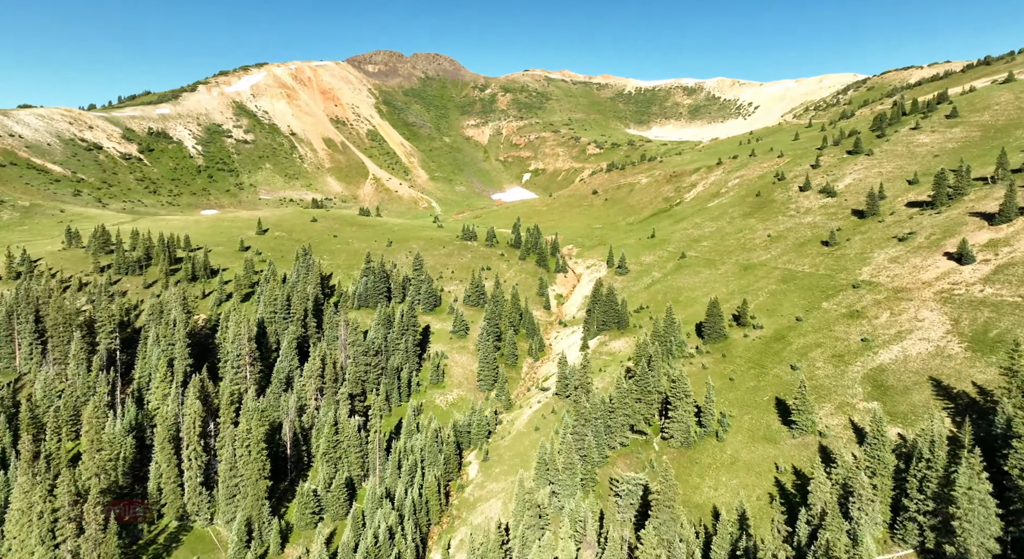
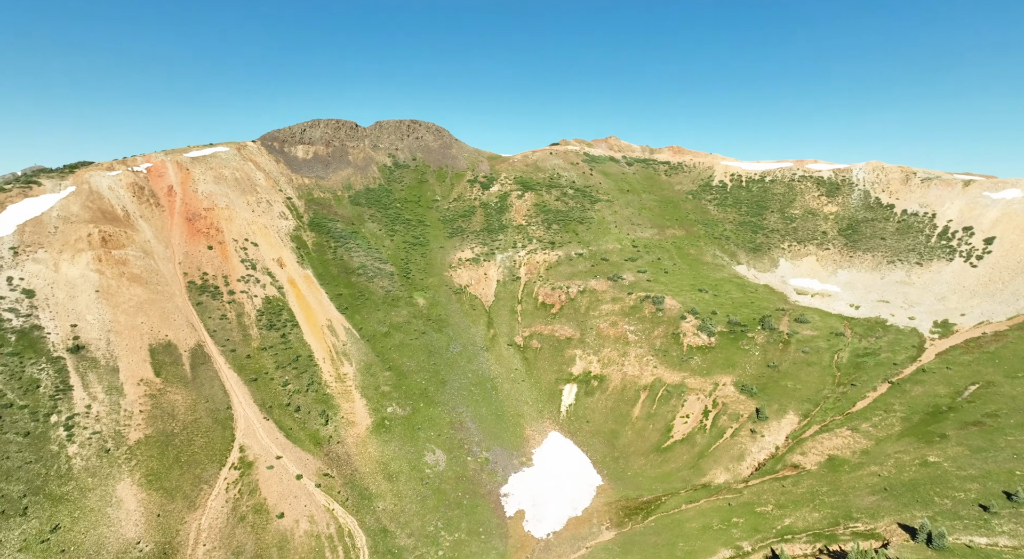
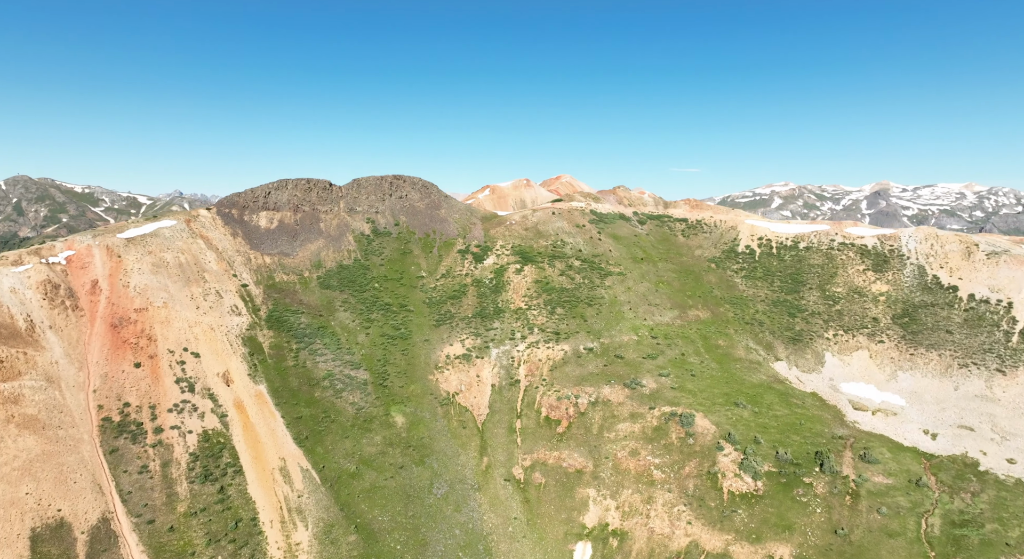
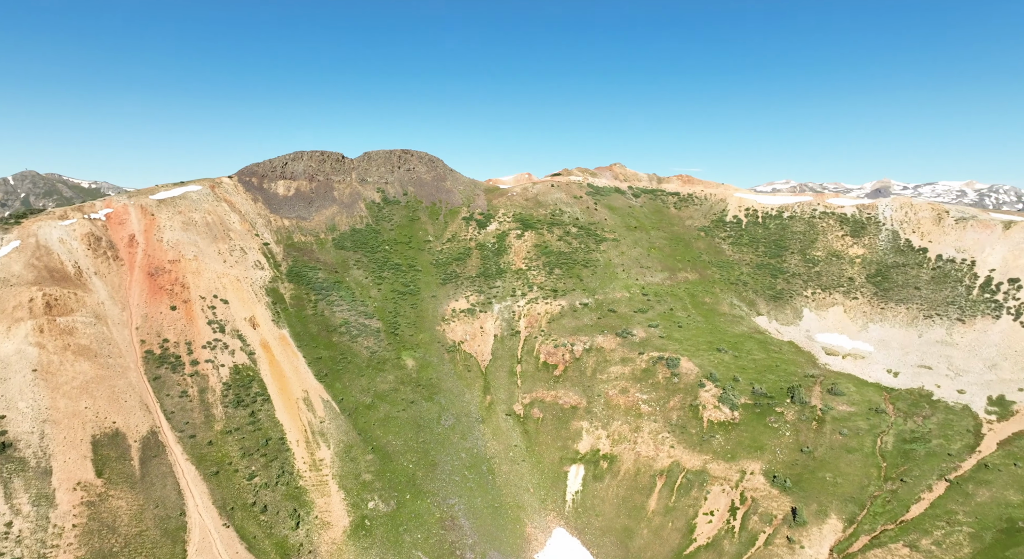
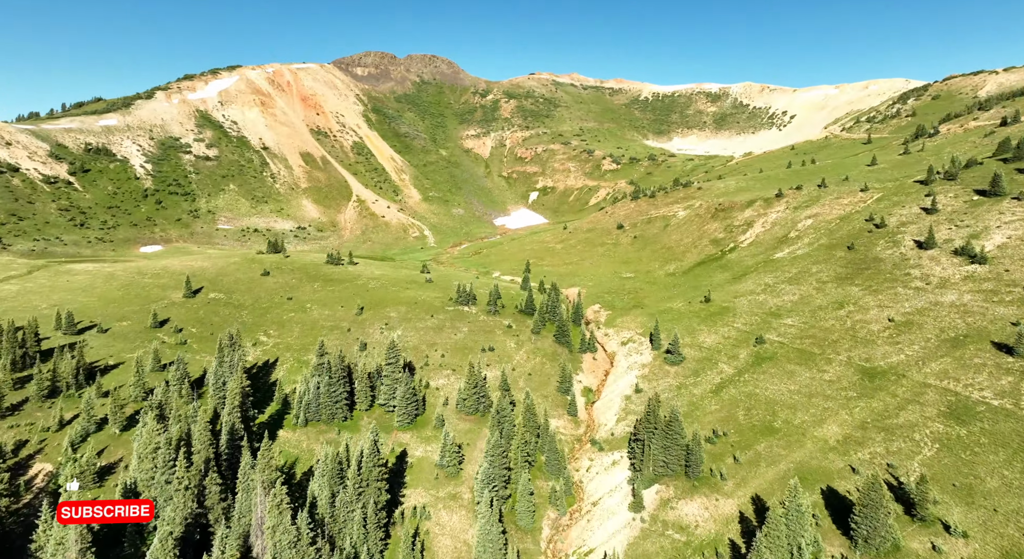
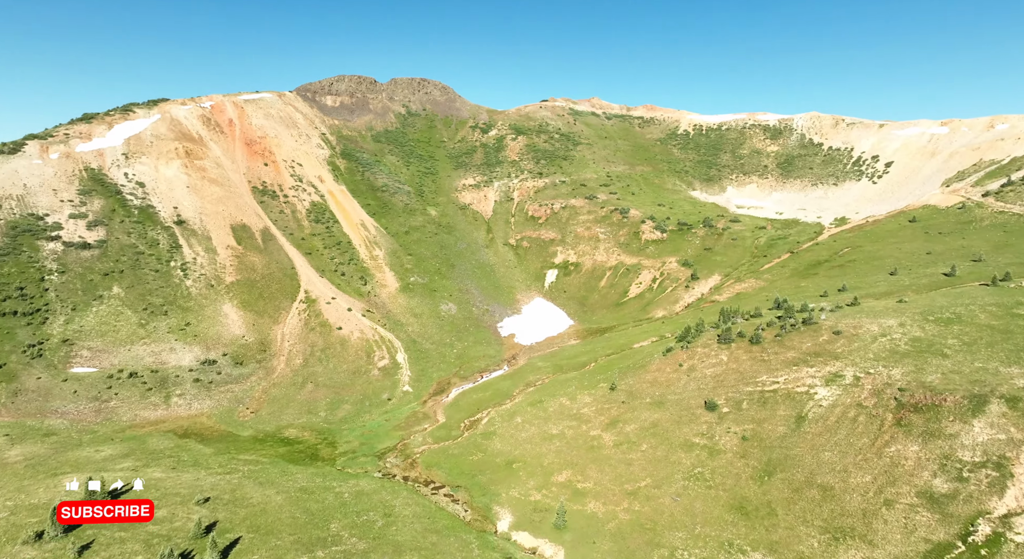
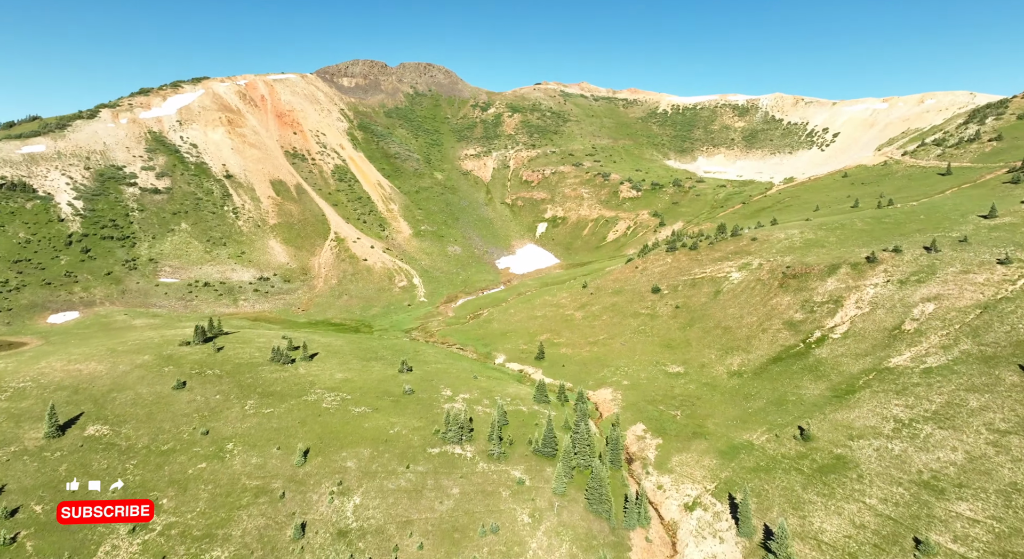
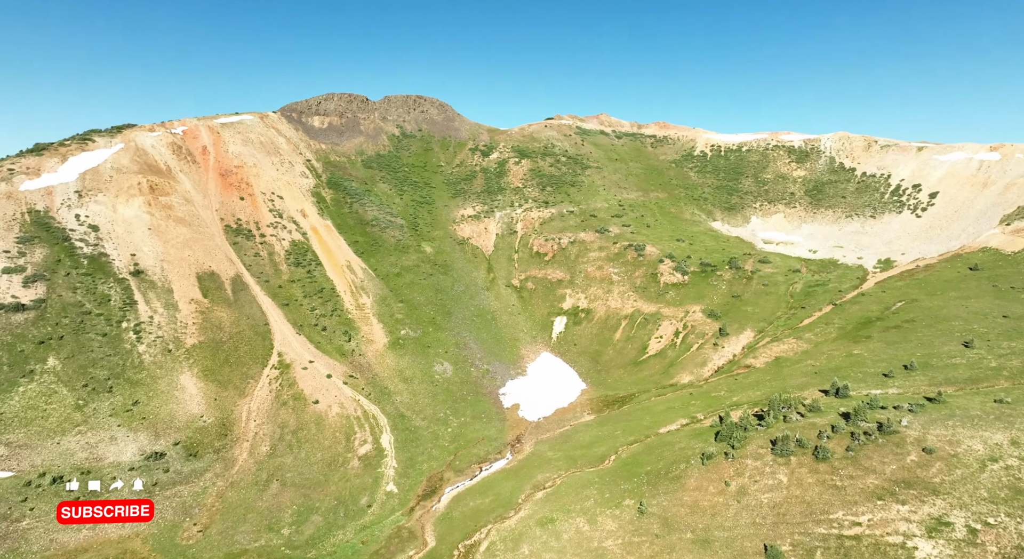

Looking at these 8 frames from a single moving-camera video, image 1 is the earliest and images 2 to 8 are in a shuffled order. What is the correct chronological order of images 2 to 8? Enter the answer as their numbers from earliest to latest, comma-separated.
5, 7, 6, 8, 2, 4, 3
